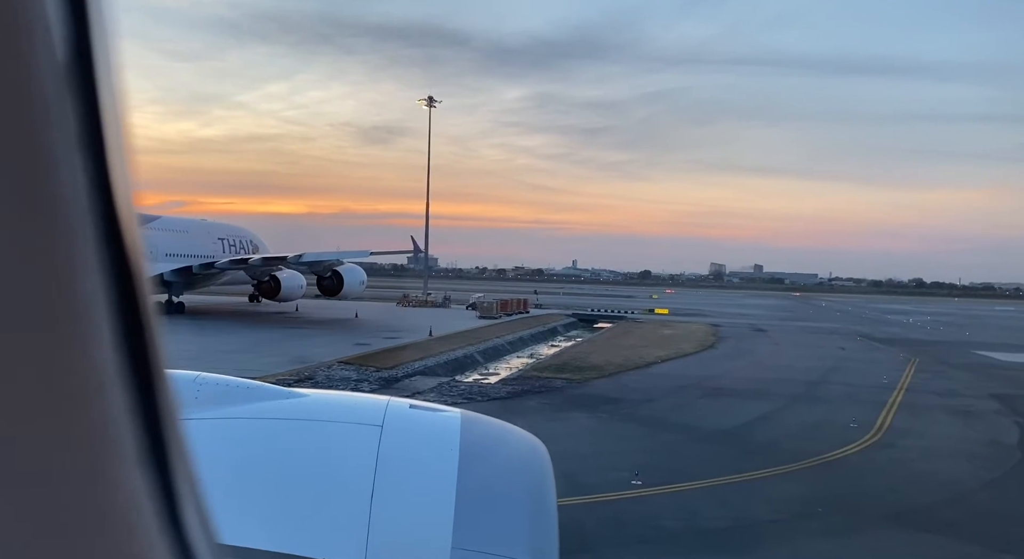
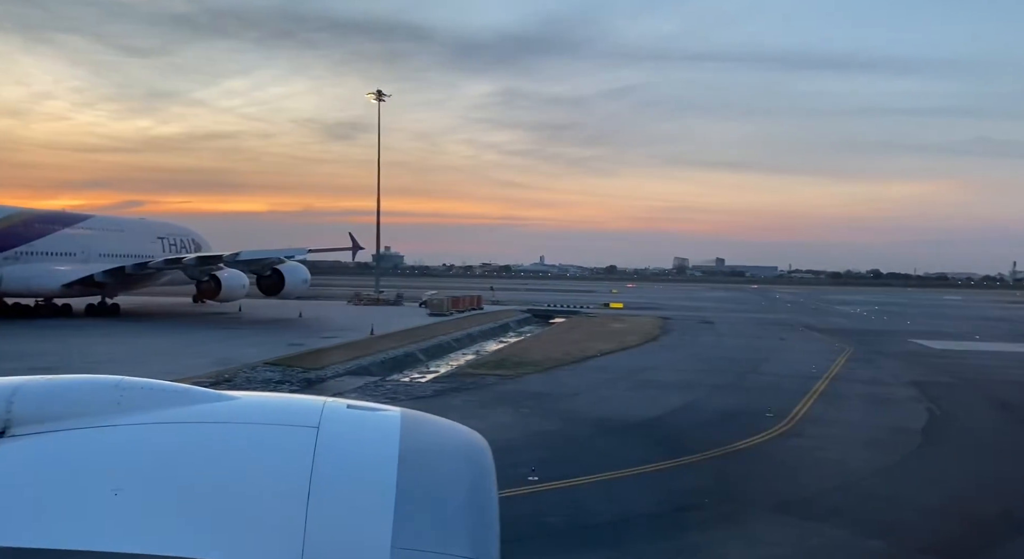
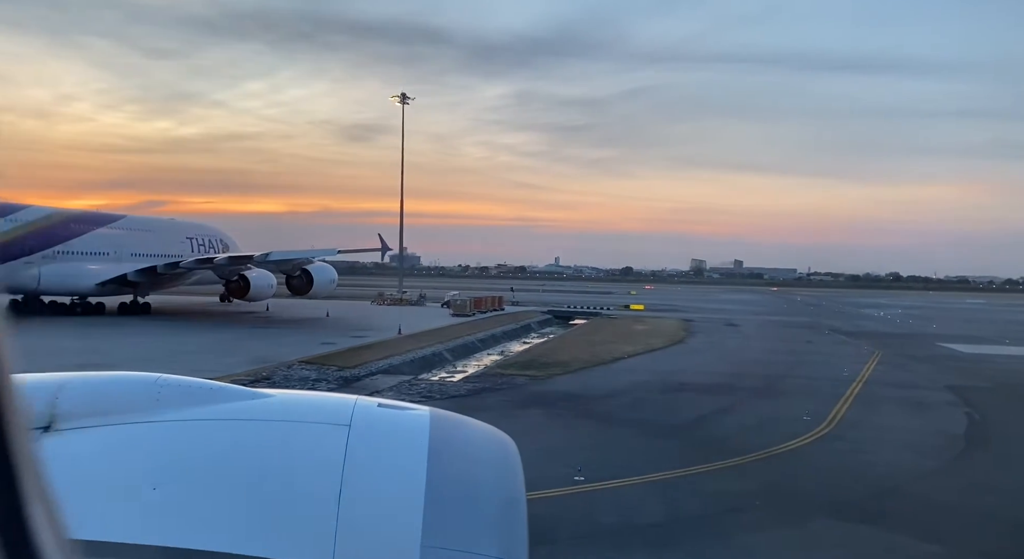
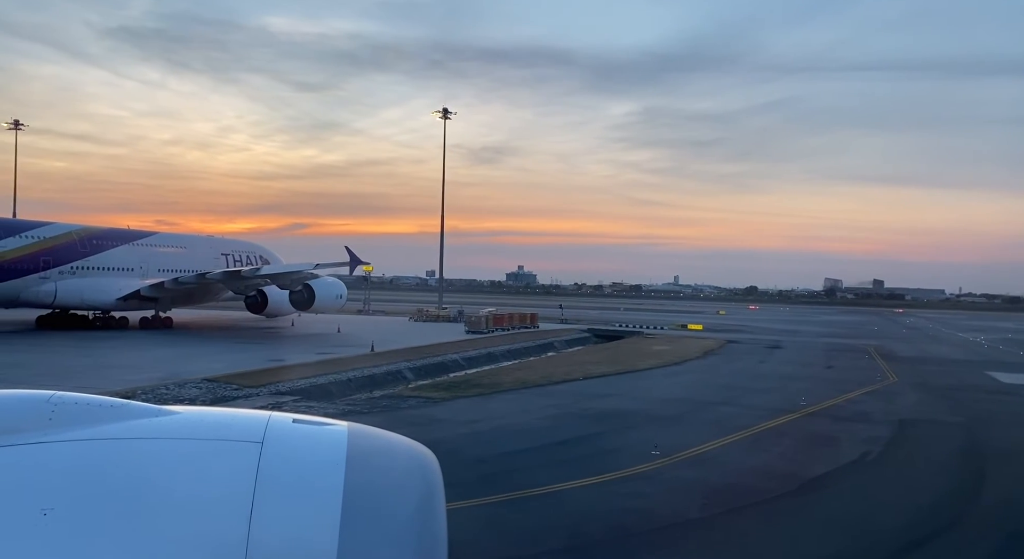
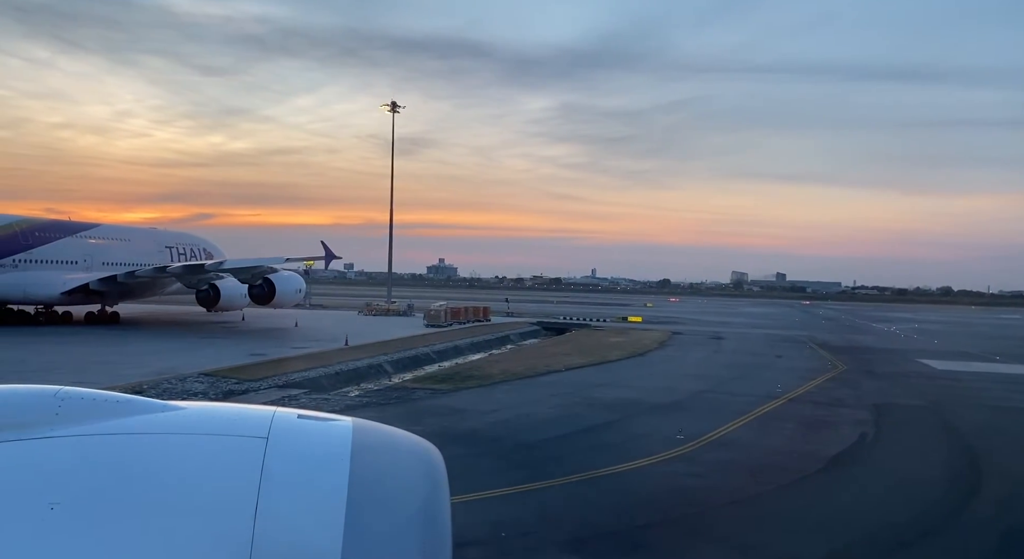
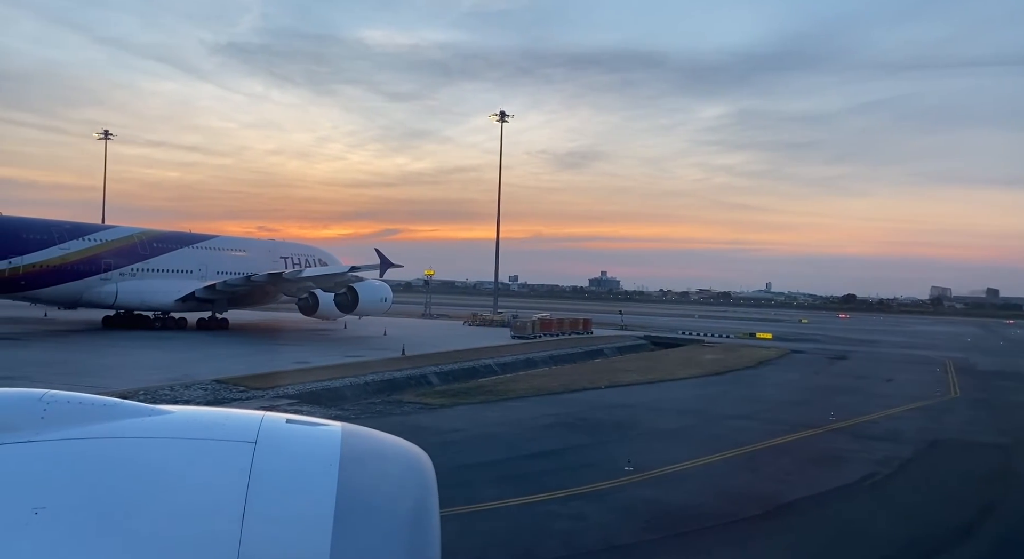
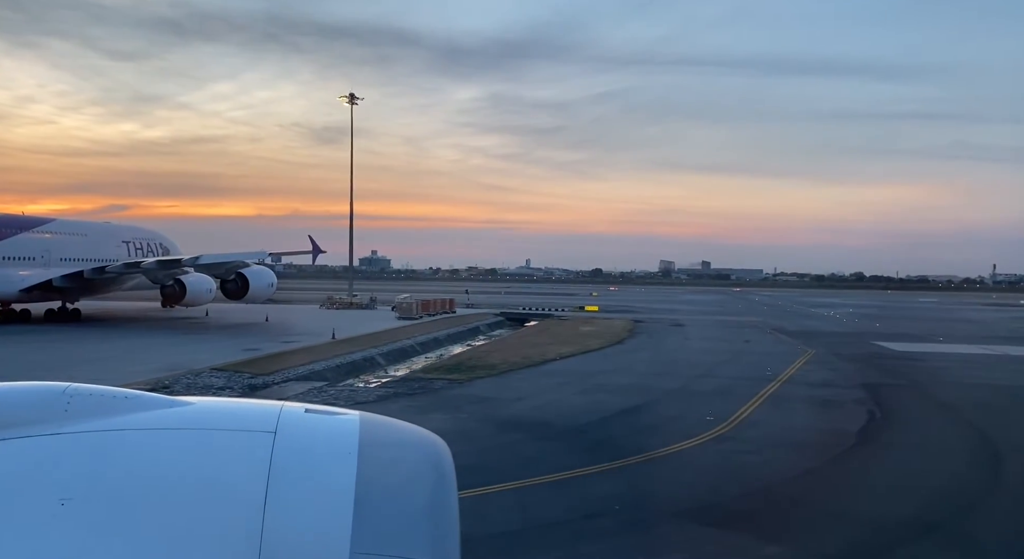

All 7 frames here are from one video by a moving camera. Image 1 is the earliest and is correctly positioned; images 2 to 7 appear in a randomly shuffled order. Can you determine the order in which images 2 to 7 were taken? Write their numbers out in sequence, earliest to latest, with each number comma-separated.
3, 2, 7, 5, 4, 6
